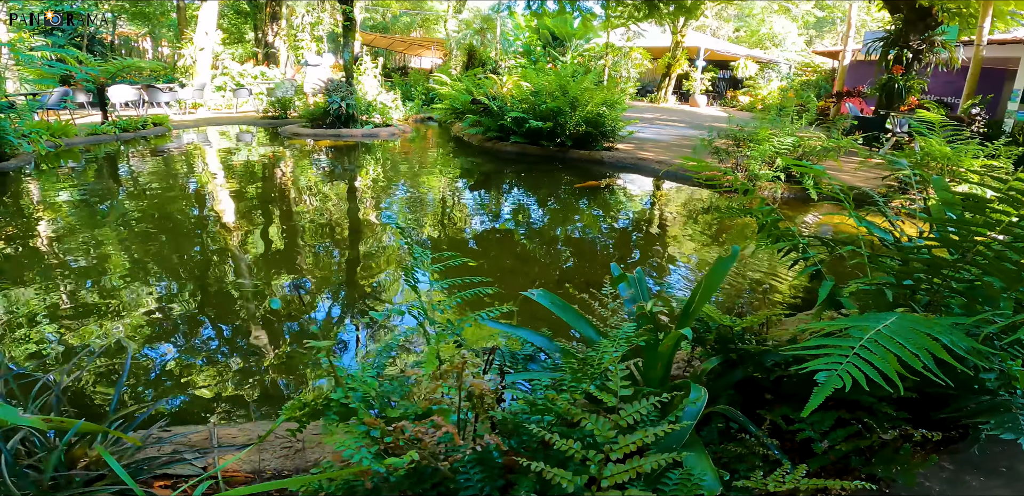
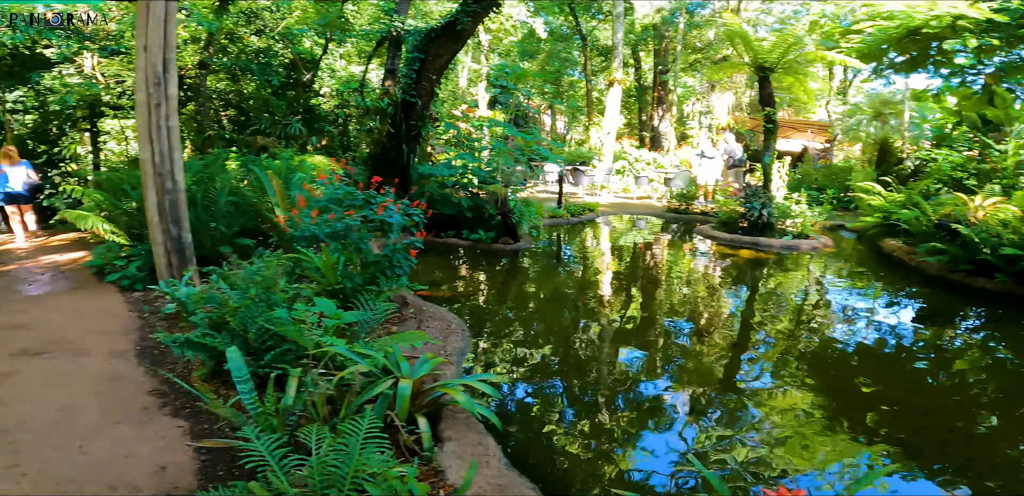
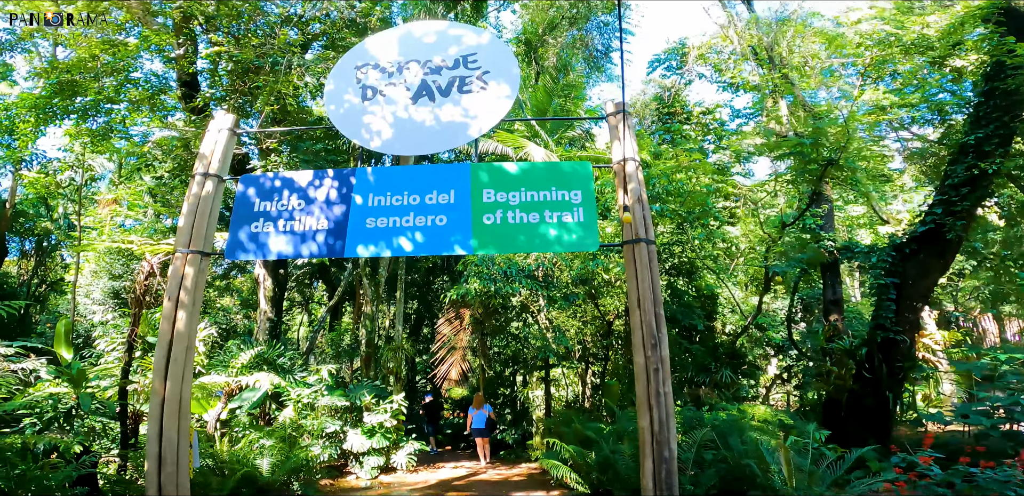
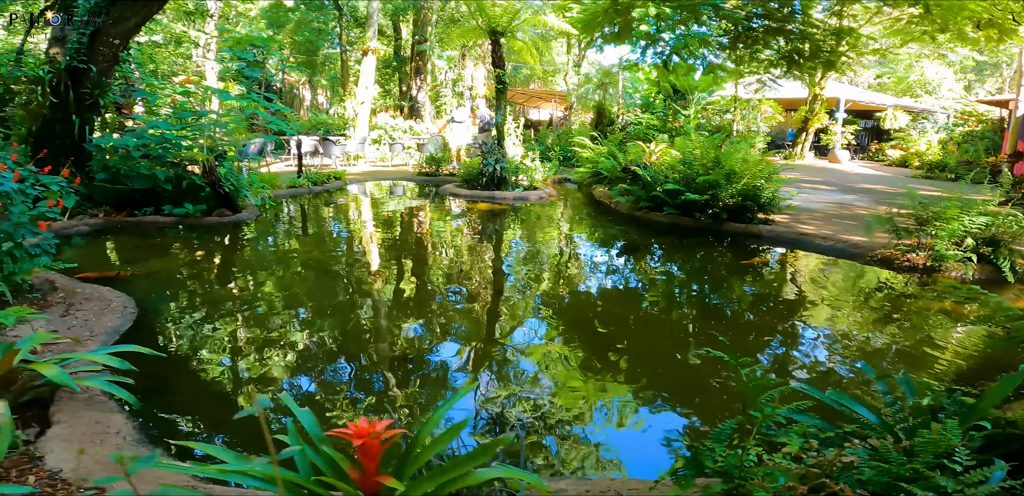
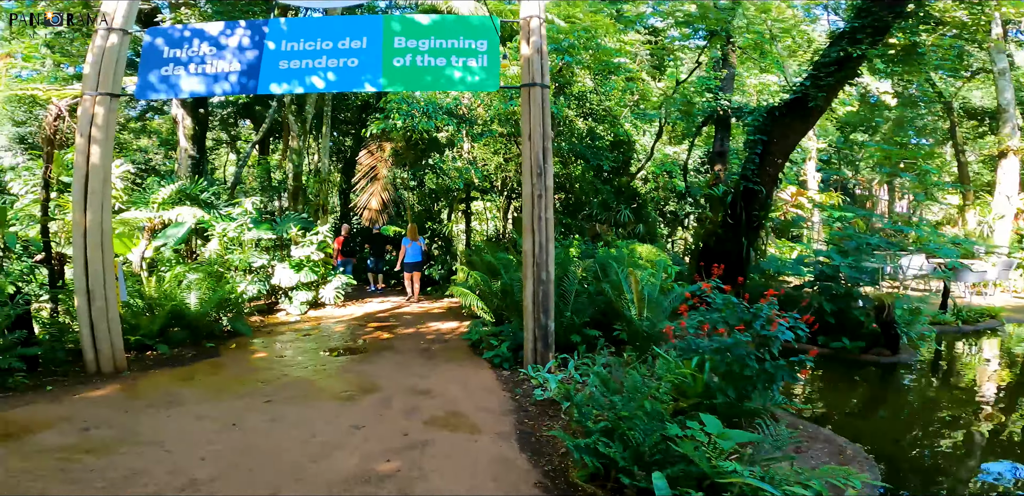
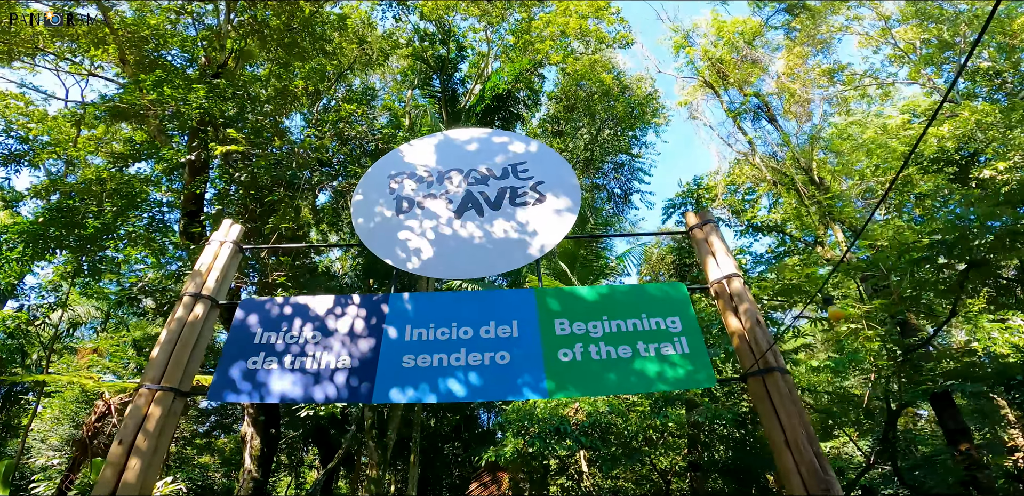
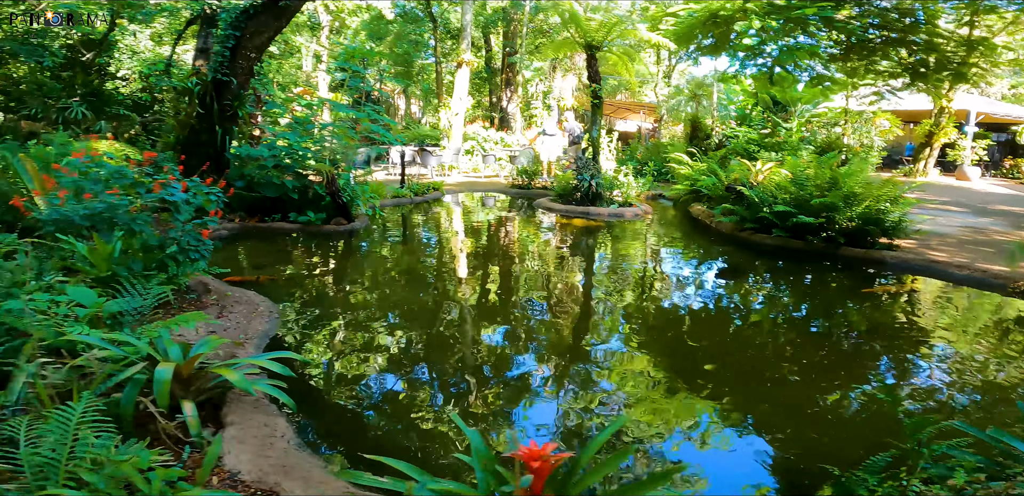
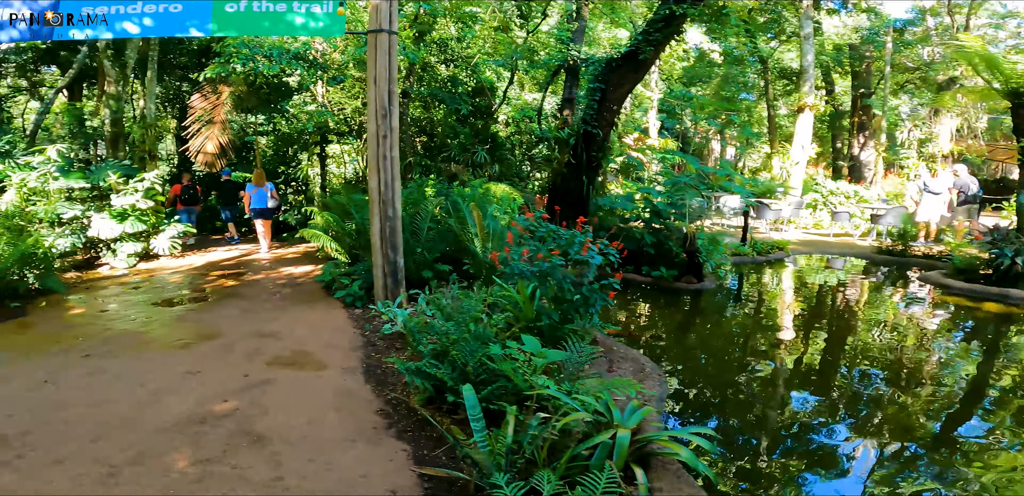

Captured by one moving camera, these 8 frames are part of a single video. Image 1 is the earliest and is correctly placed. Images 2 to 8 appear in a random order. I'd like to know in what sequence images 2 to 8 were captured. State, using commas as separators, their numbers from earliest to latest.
4, 7, 2, 8, 5, 3, 6
